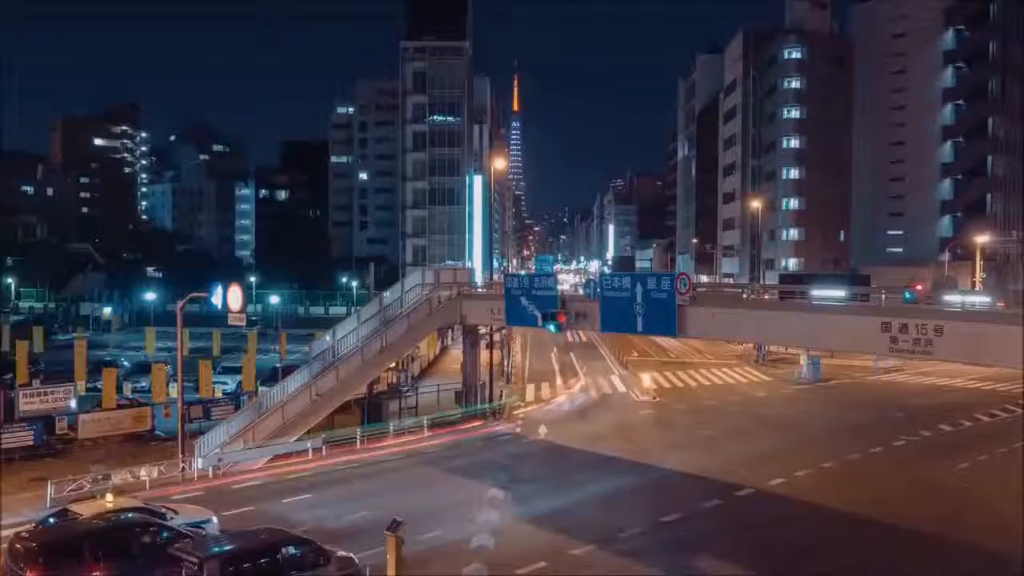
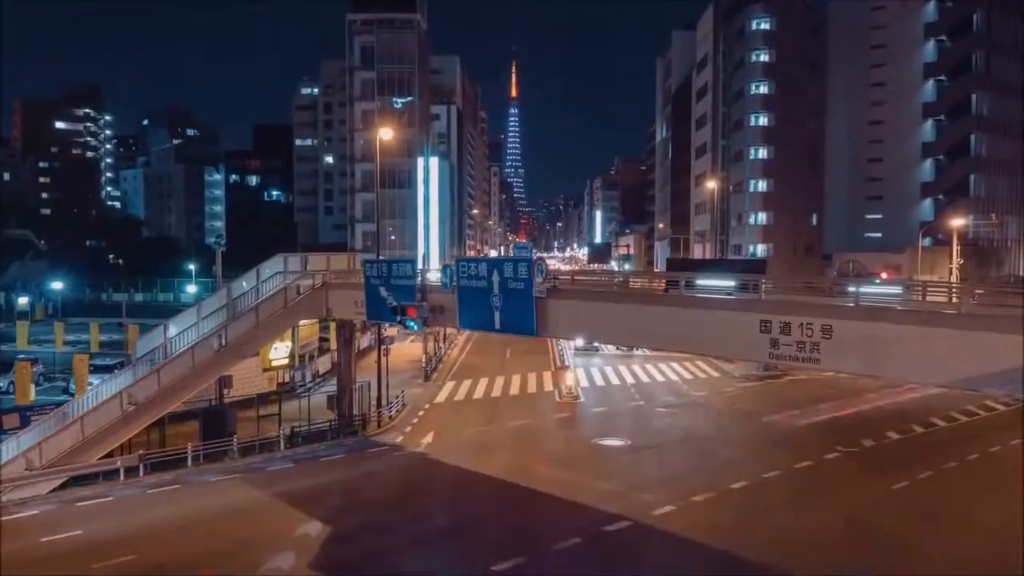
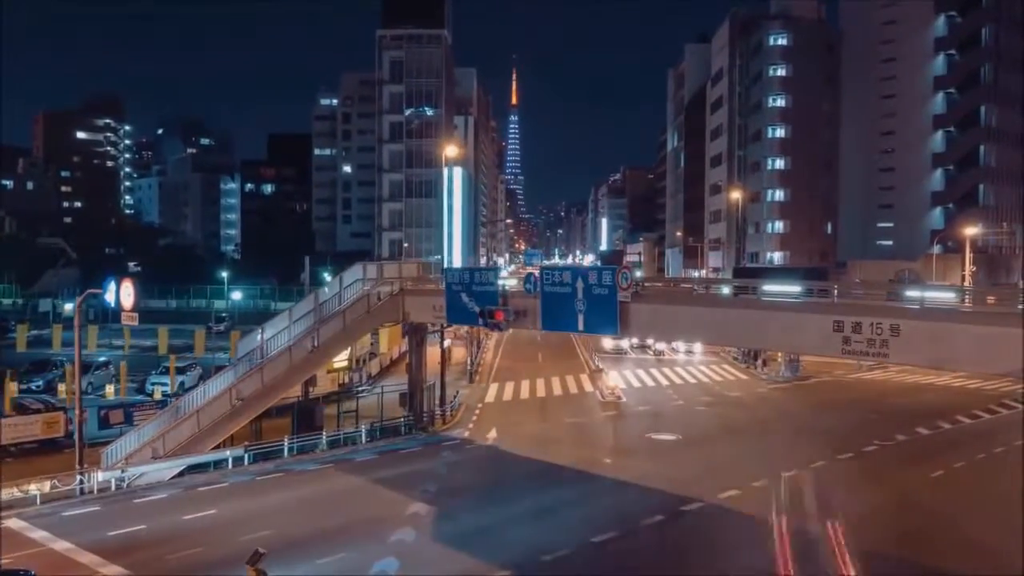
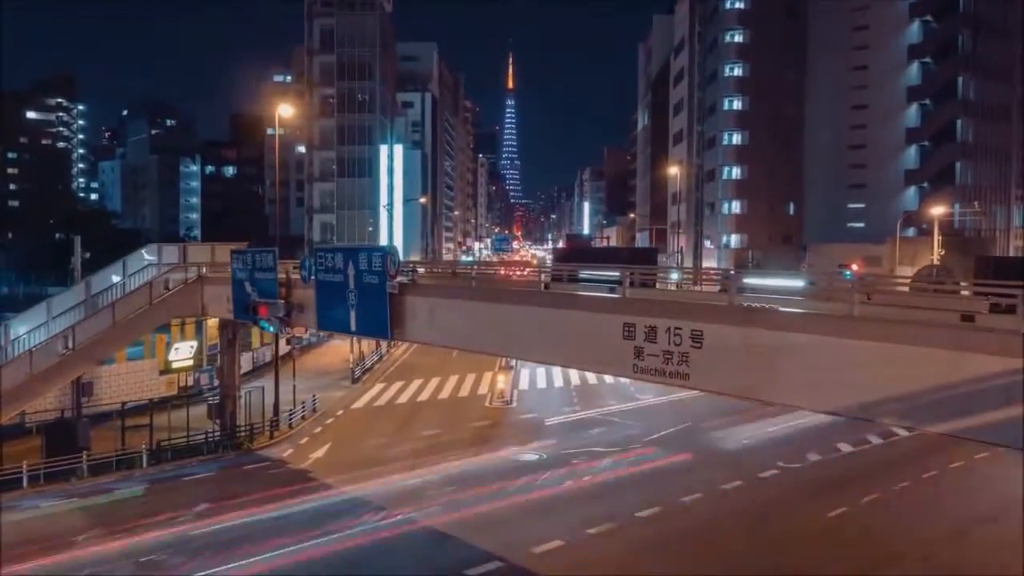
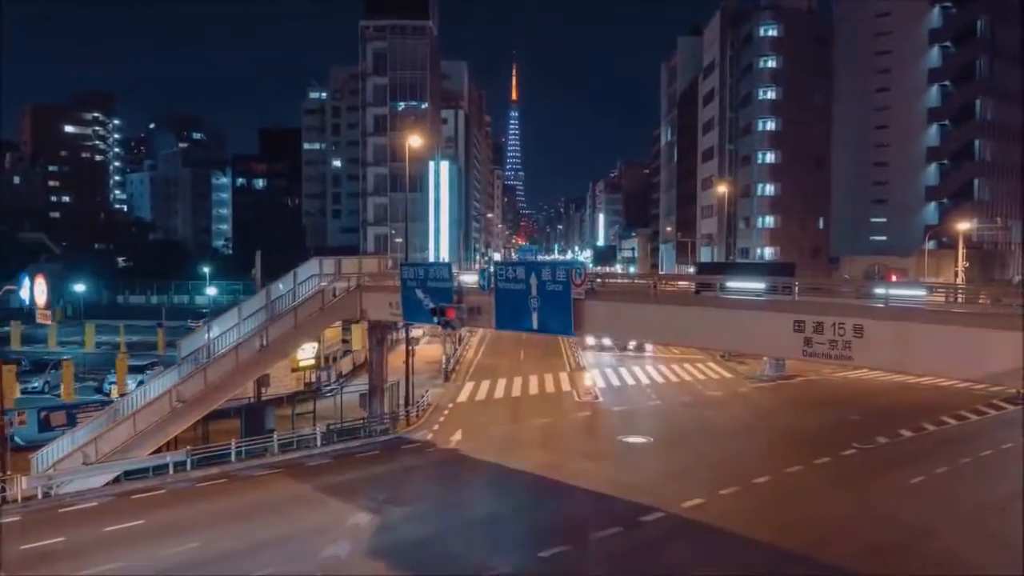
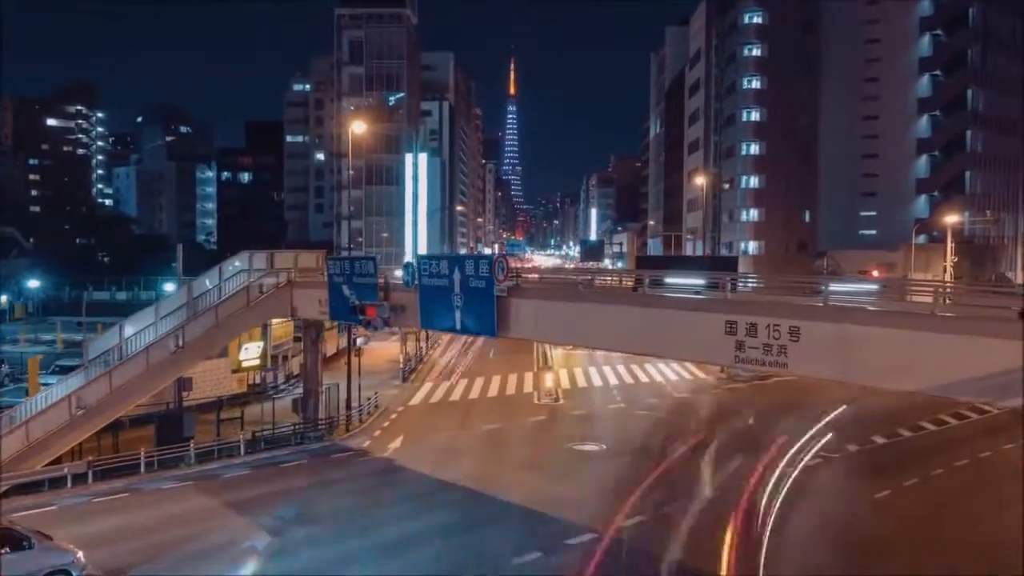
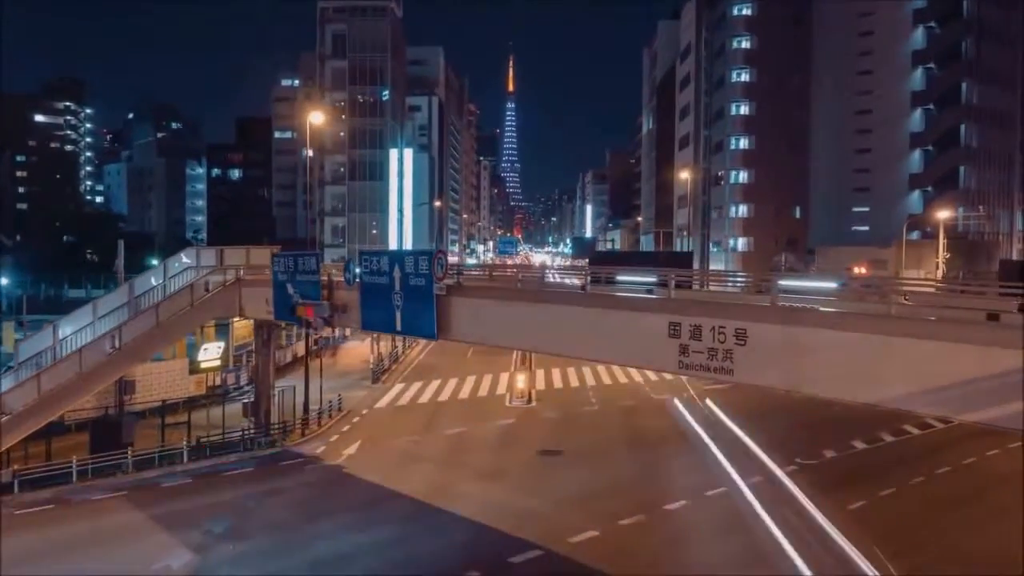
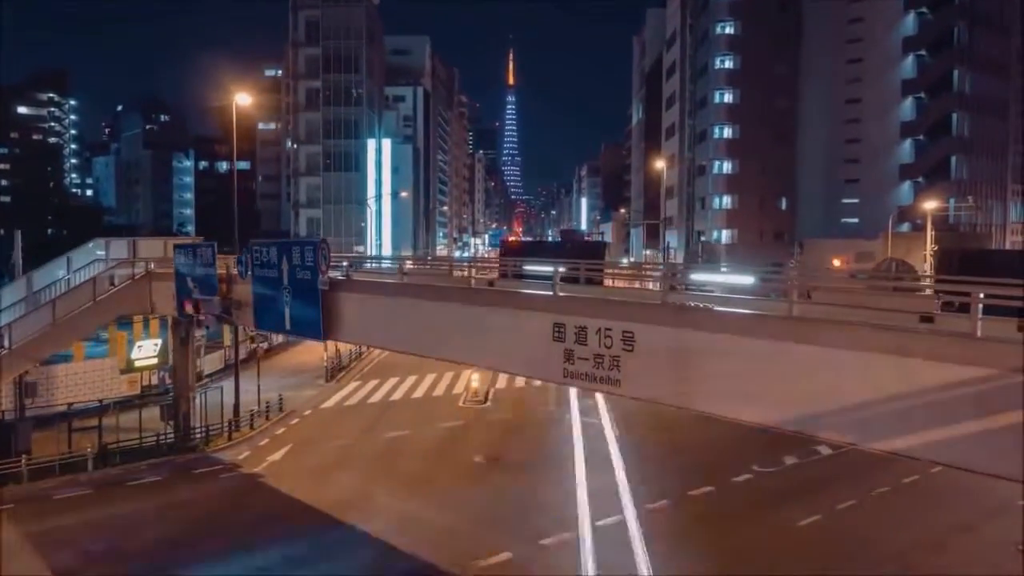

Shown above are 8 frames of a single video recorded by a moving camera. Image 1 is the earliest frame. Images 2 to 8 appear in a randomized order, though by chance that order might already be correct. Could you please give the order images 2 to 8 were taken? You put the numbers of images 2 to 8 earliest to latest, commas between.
3, 5, 2, 6, 7, 4, 8
